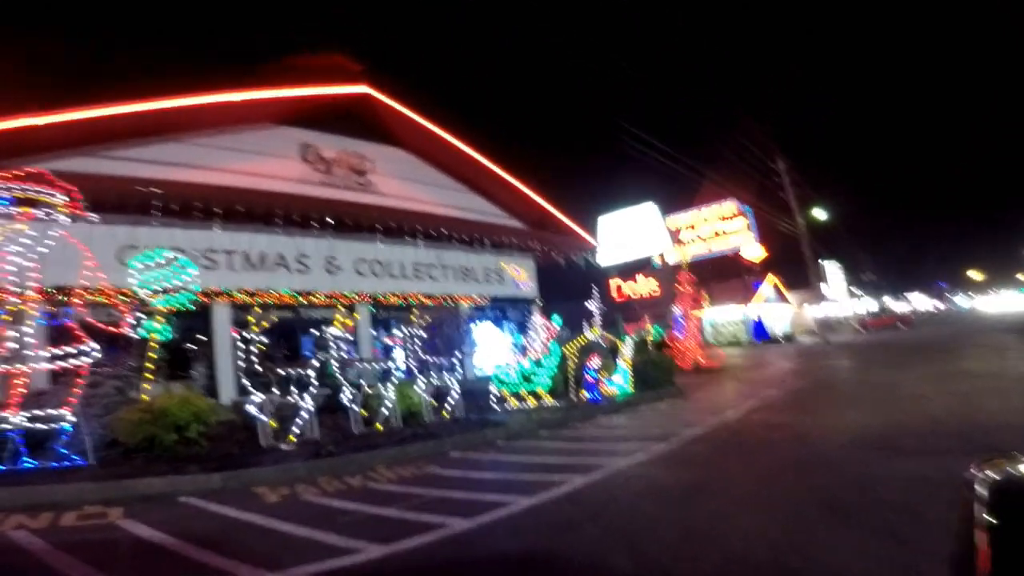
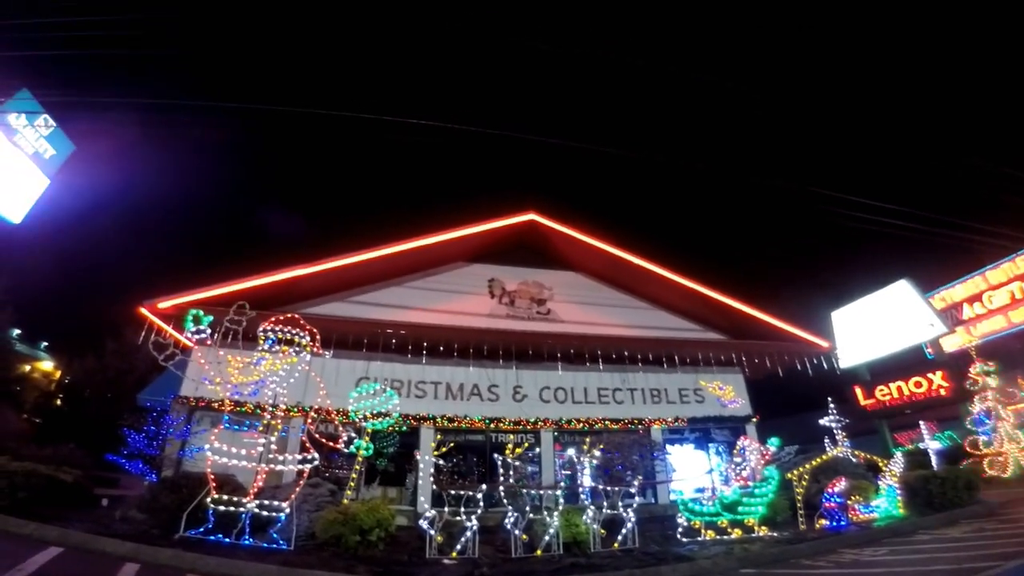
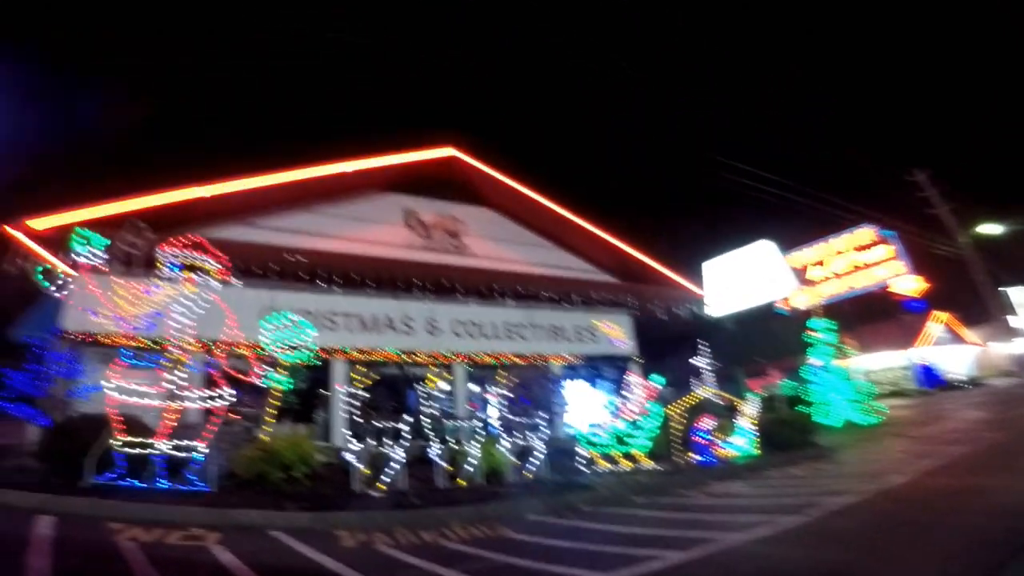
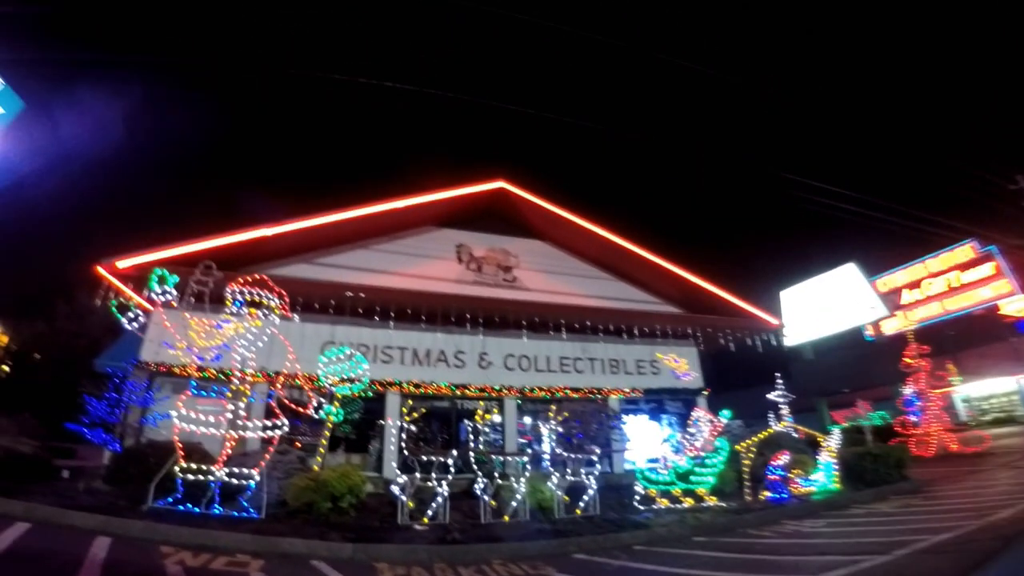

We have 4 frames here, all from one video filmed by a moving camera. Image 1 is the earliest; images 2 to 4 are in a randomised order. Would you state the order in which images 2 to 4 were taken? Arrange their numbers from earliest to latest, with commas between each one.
3, 4, 2
